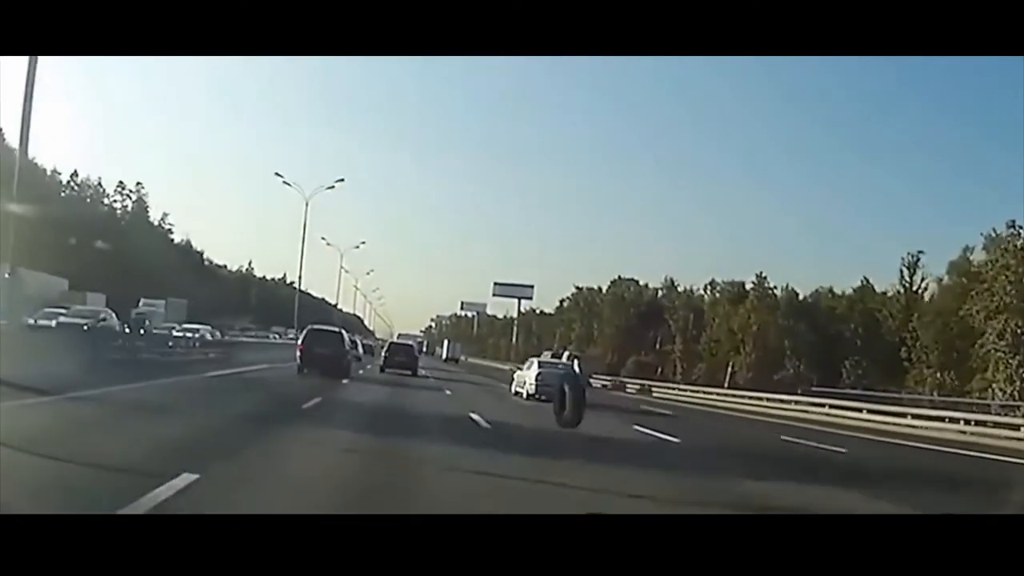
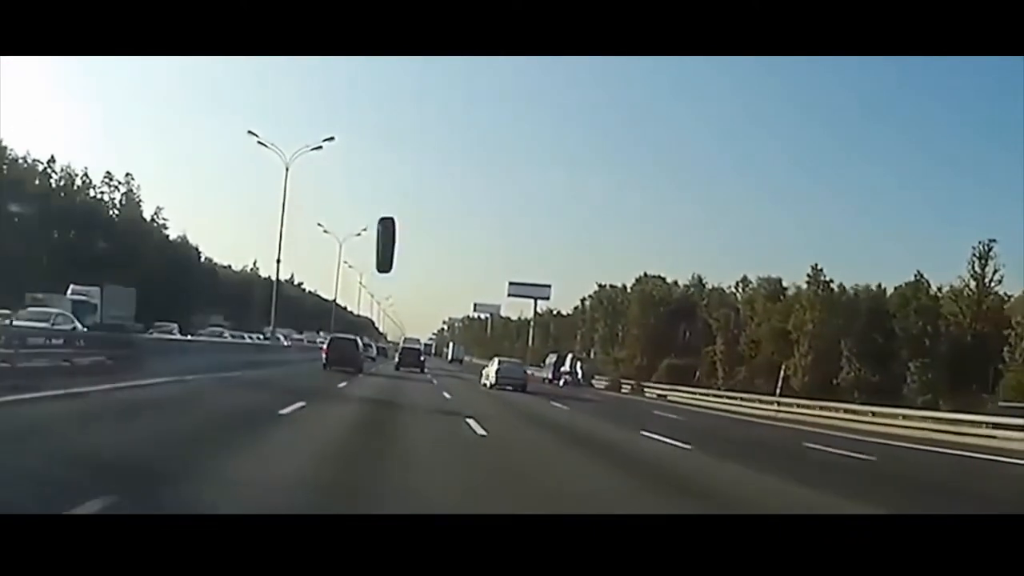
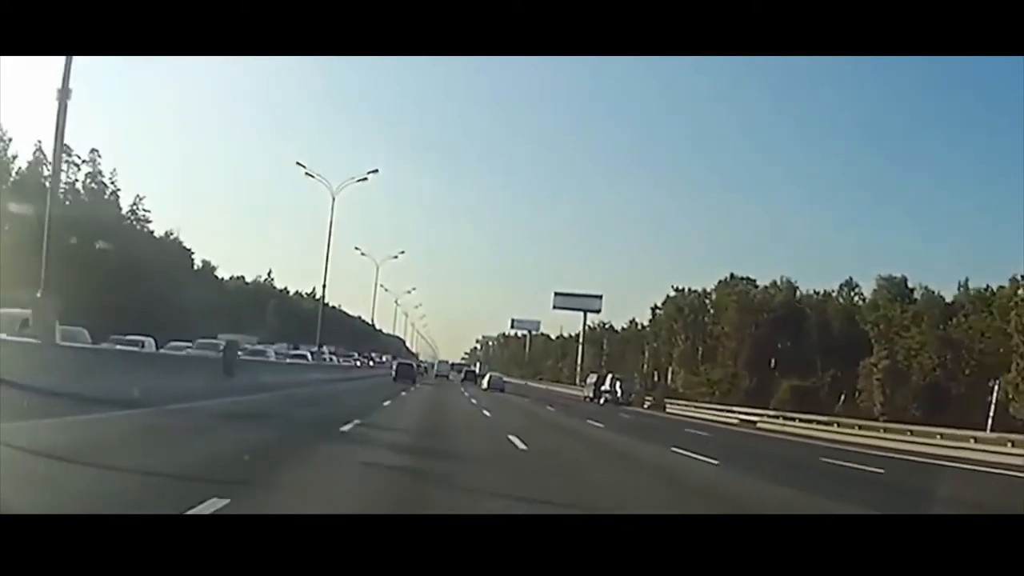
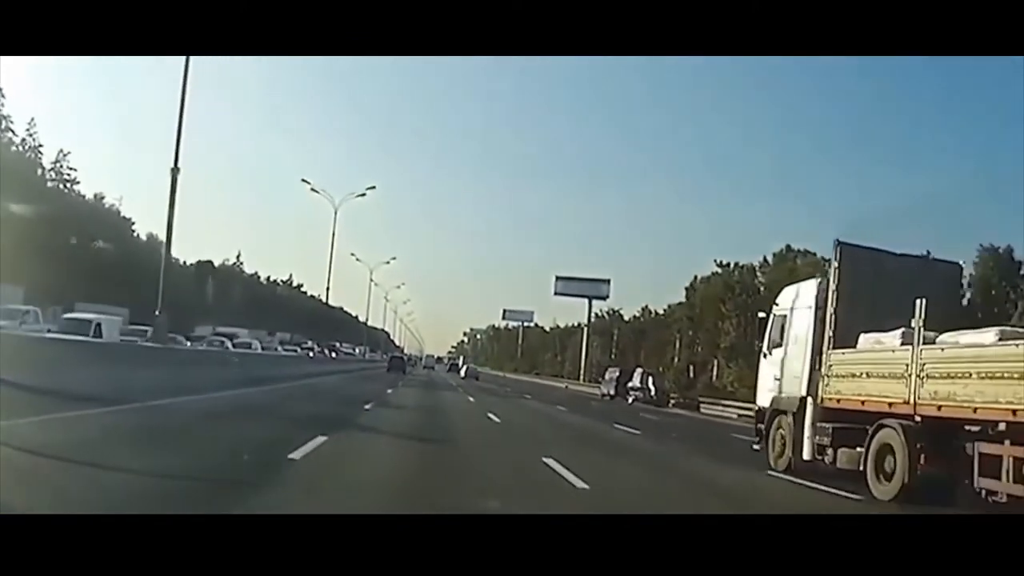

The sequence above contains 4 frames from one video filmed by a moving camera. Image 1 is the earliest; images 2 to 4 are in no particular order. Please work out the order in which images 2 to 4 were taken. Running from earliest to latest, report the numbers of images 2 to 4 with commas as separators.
2, 3, 4
